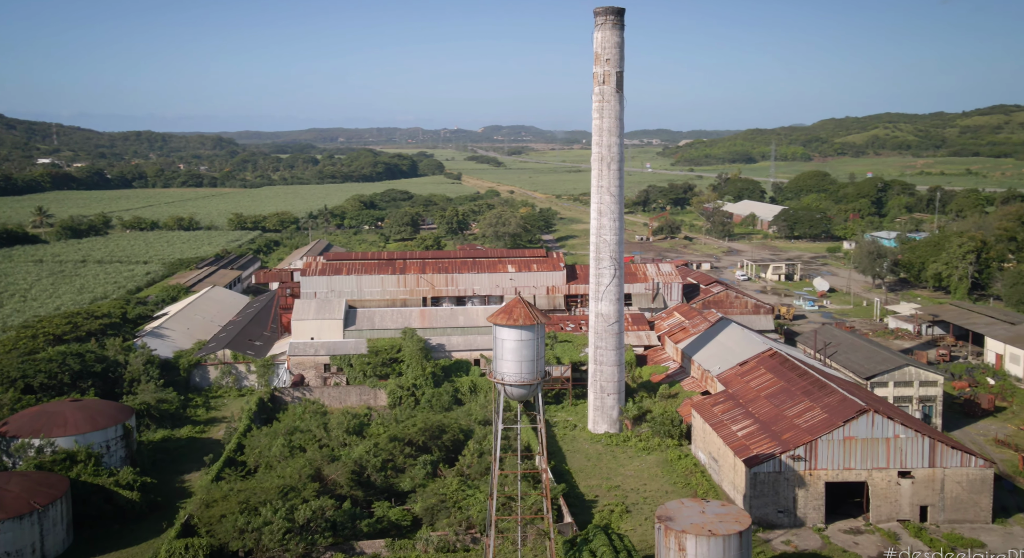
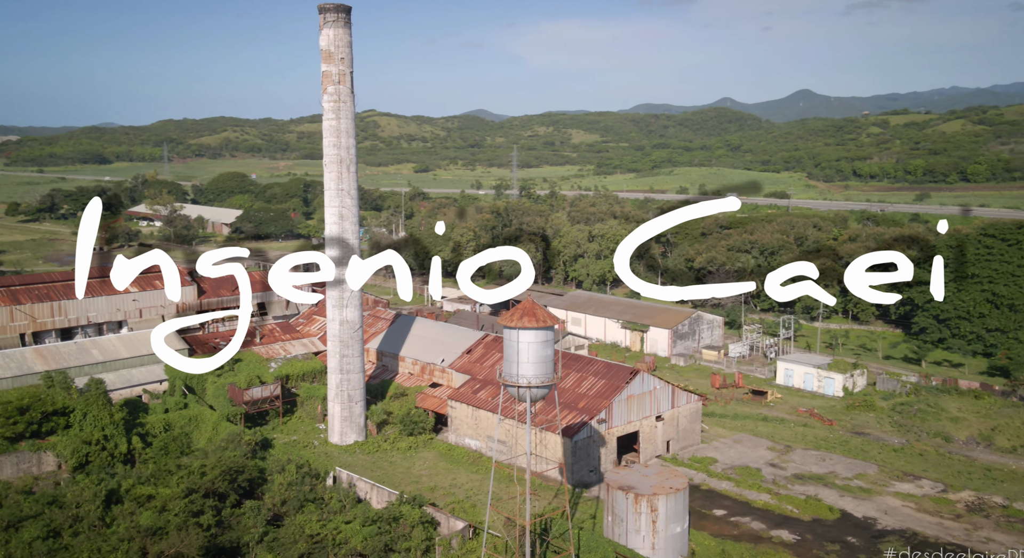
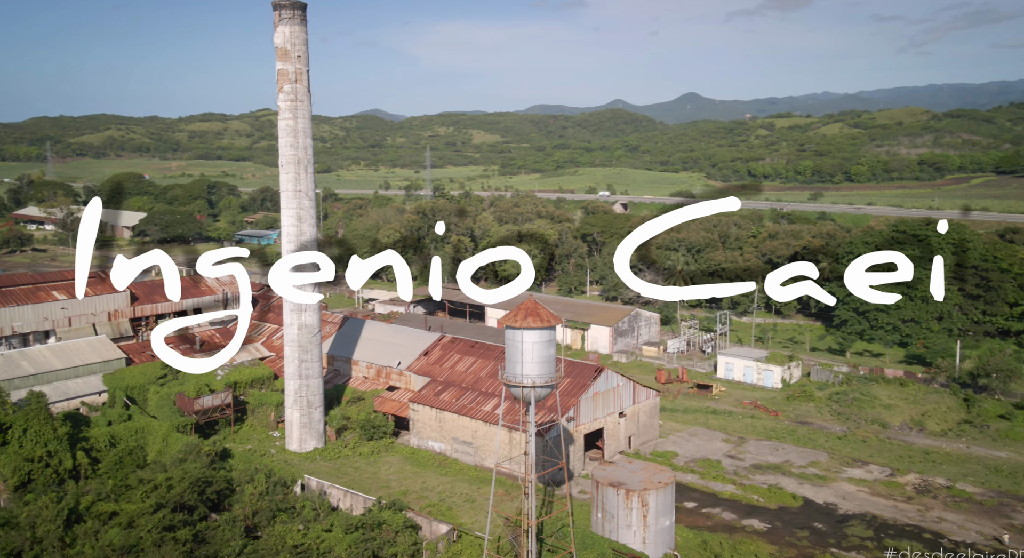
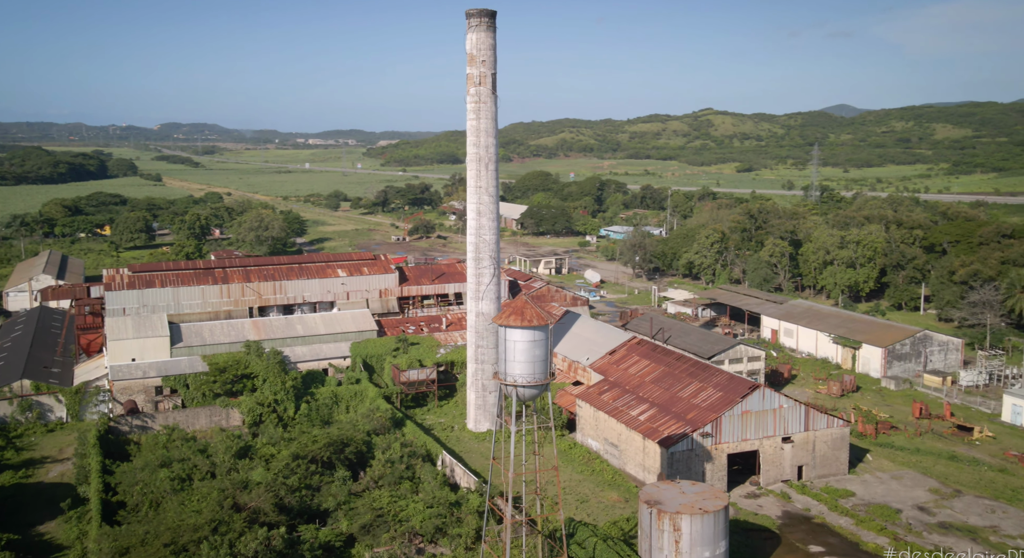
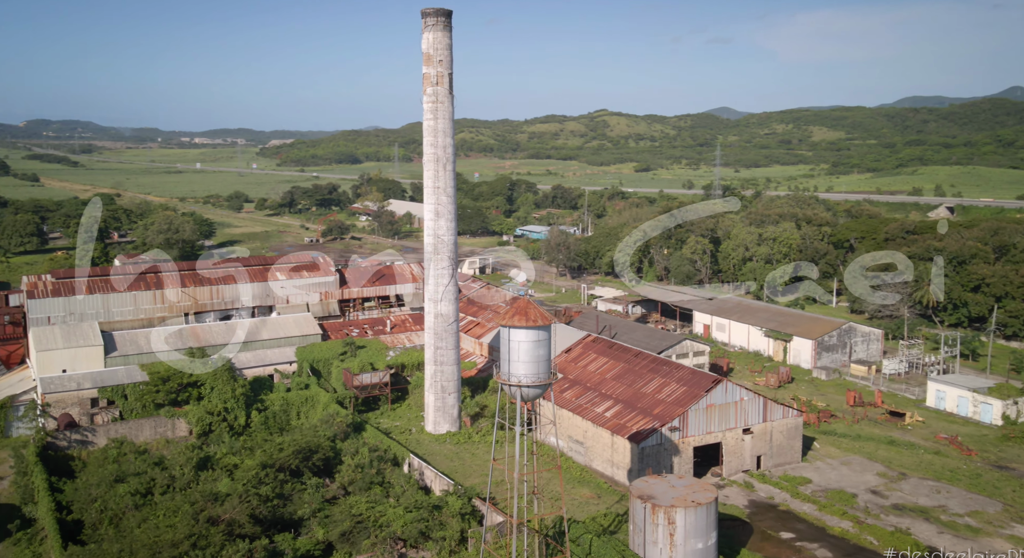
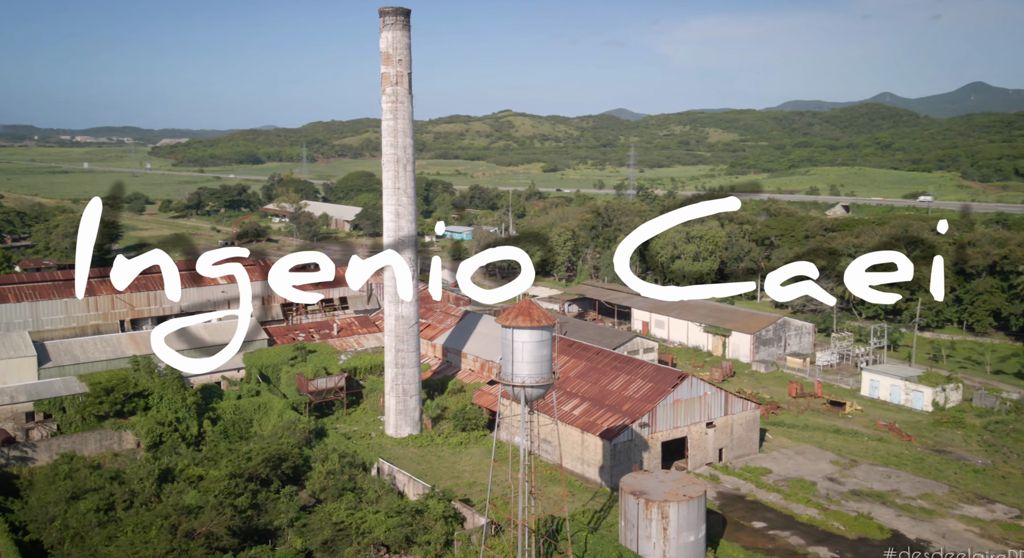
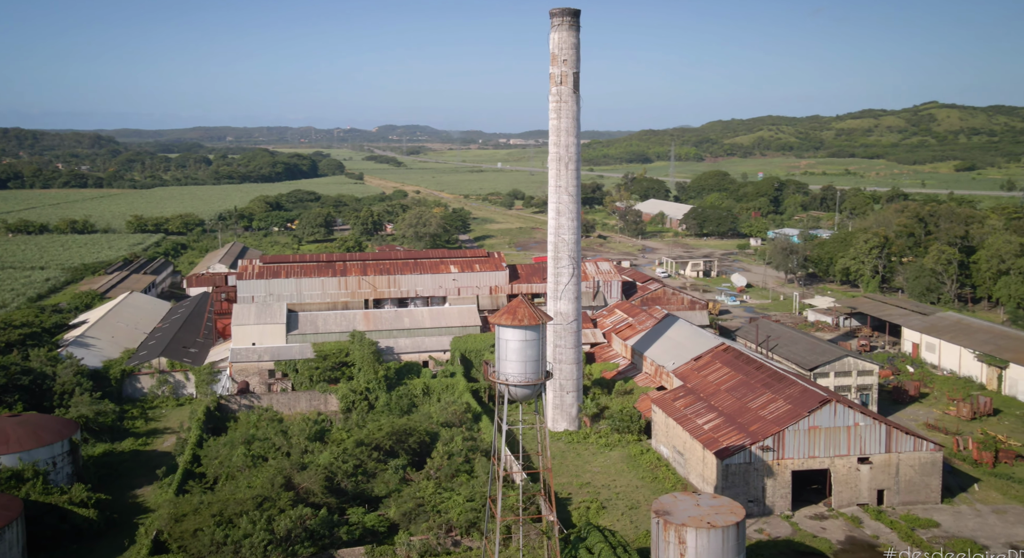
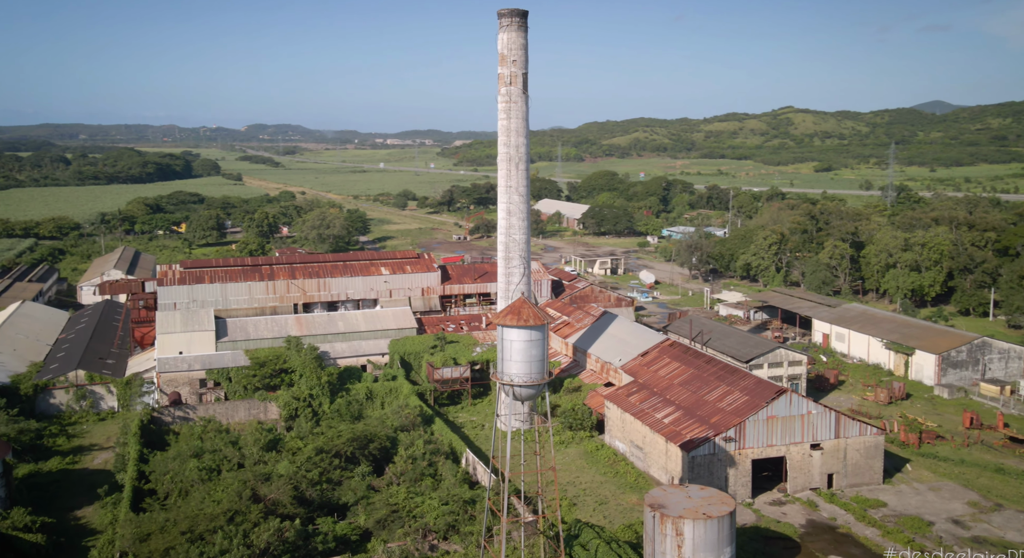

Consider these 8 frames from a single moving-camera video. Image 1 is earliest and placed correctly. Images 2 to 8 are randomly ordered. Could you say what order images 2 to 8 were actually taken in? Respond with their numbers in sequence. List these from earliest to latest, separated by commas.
7, 8, 4, 5, 6, 2, 3
